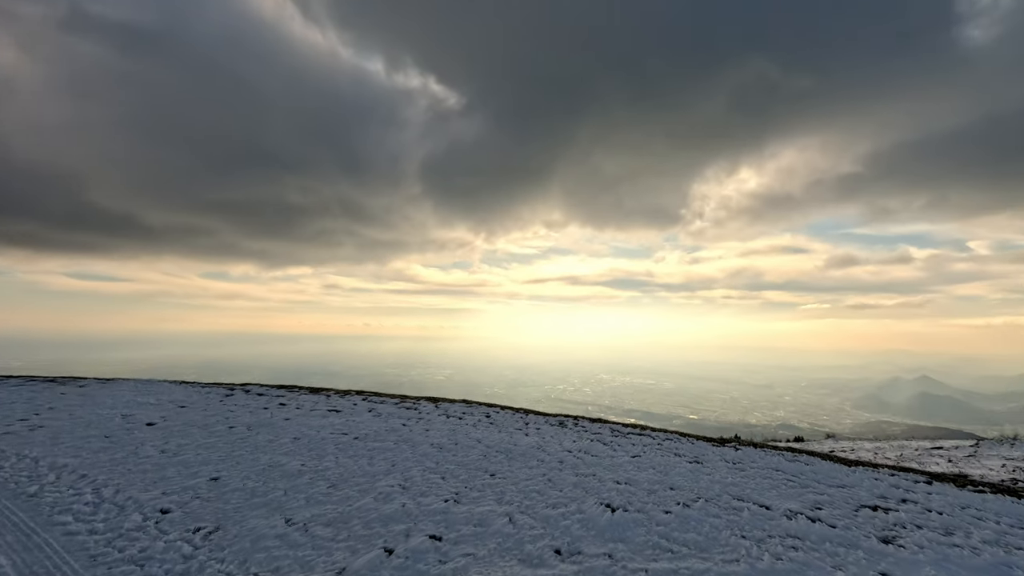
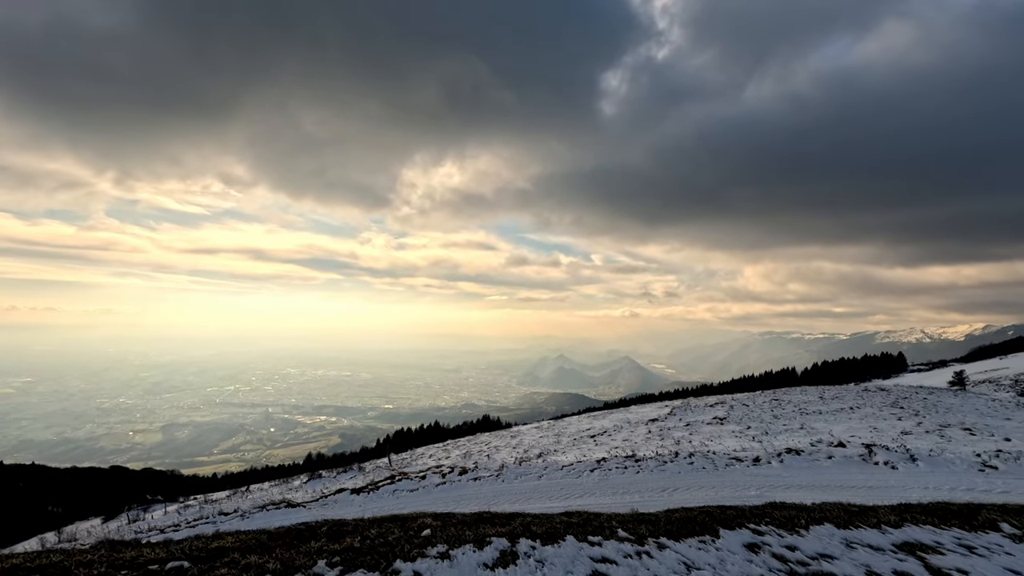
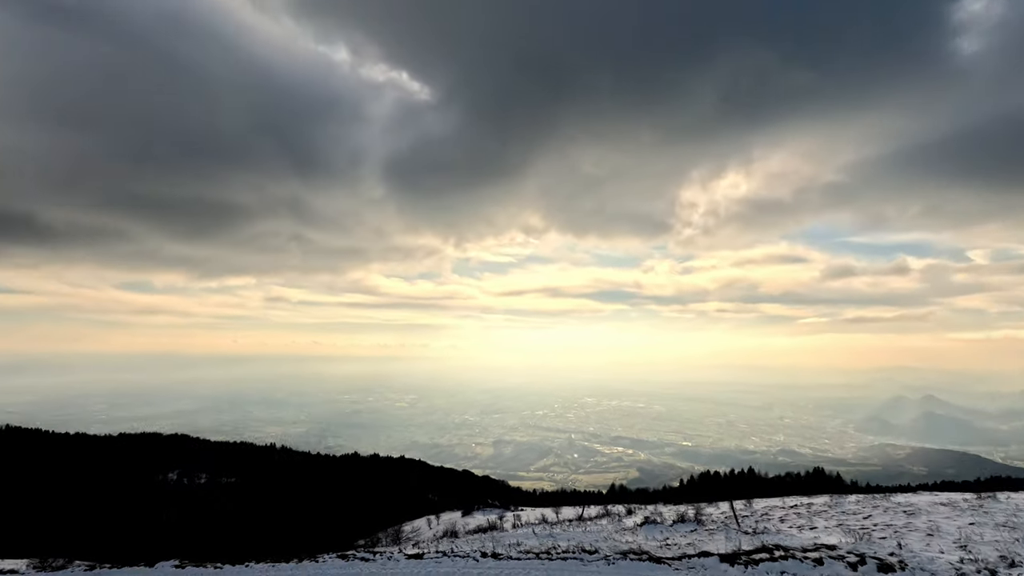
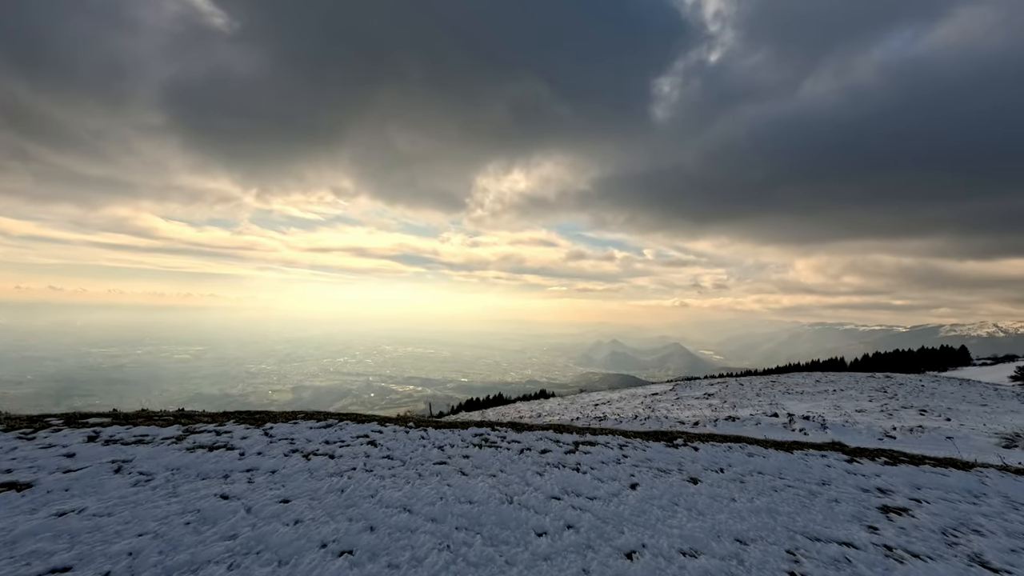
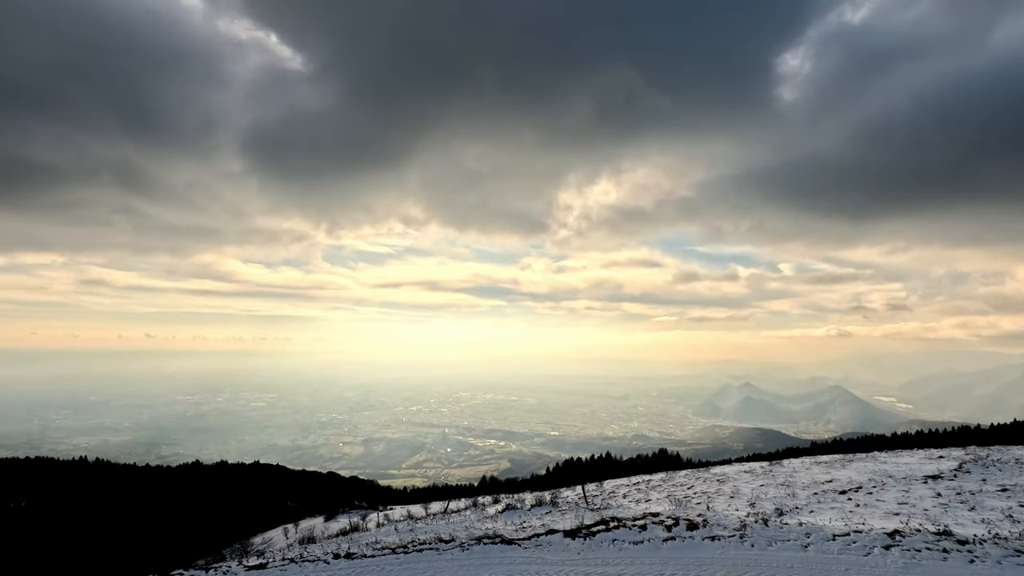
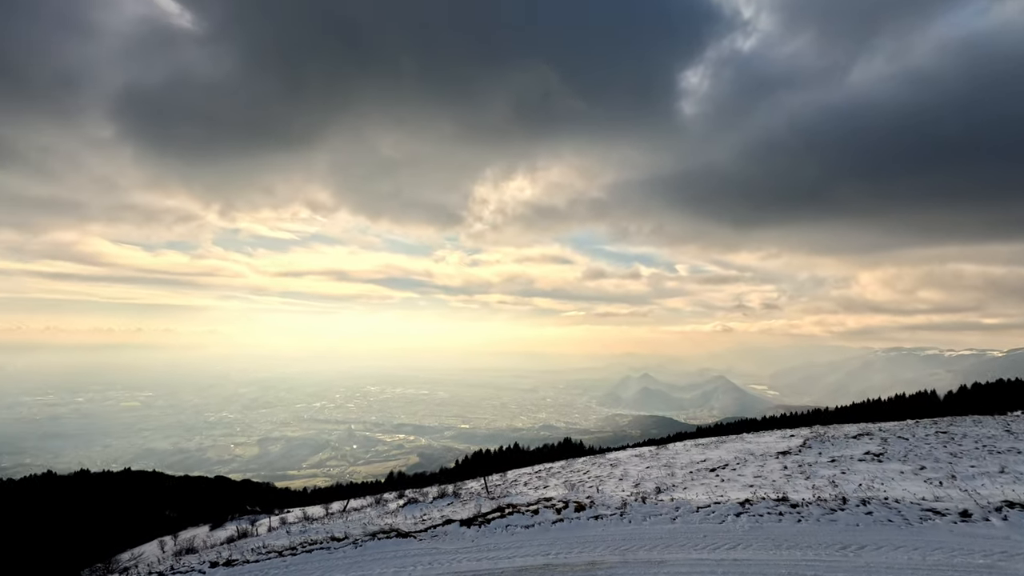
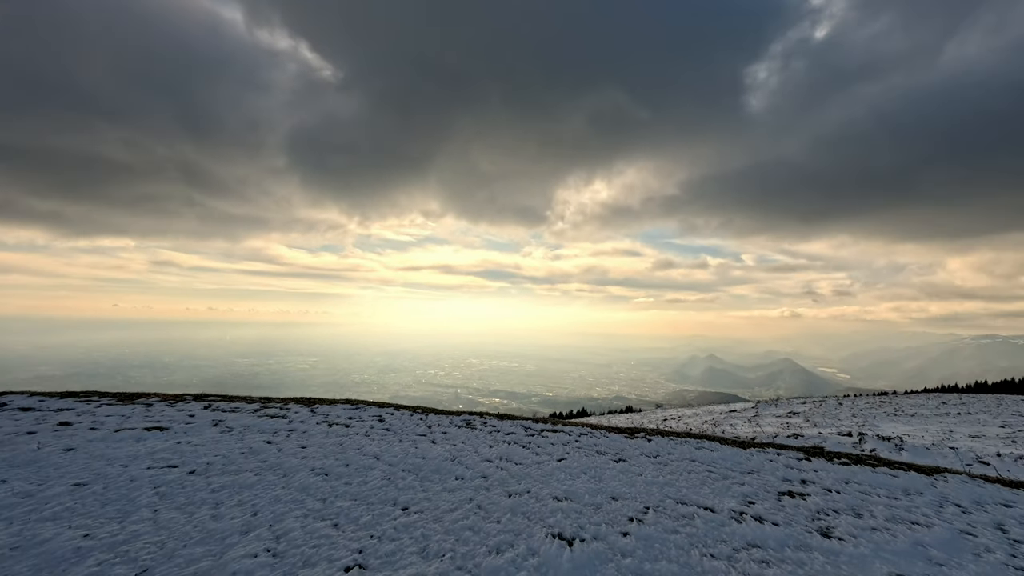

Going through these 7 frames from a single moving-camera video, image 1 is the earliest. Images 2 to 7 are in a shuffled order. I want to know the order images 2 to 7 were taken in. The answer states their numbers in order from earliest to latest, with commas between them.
7, 4, 2, 6, 5, 3
